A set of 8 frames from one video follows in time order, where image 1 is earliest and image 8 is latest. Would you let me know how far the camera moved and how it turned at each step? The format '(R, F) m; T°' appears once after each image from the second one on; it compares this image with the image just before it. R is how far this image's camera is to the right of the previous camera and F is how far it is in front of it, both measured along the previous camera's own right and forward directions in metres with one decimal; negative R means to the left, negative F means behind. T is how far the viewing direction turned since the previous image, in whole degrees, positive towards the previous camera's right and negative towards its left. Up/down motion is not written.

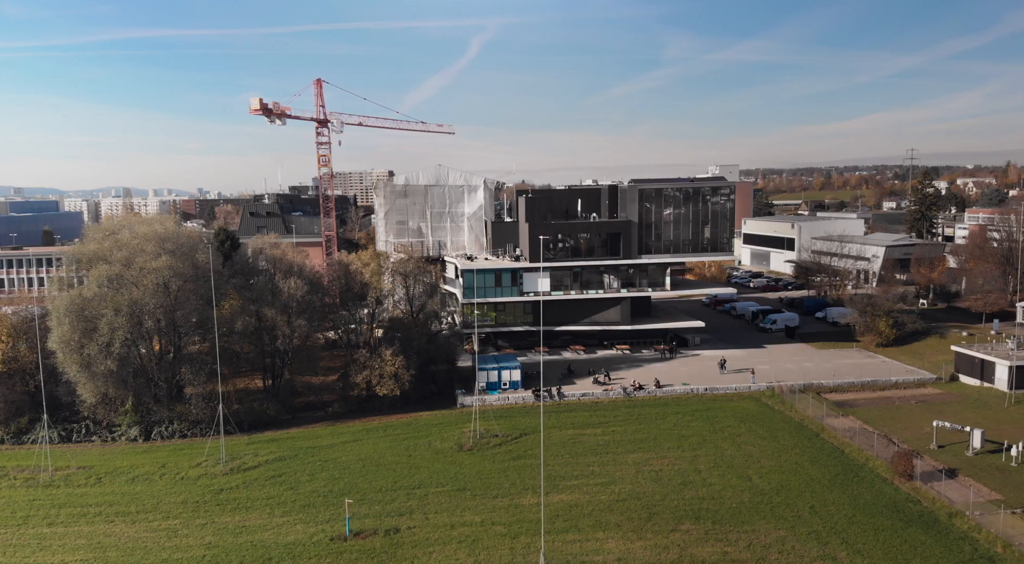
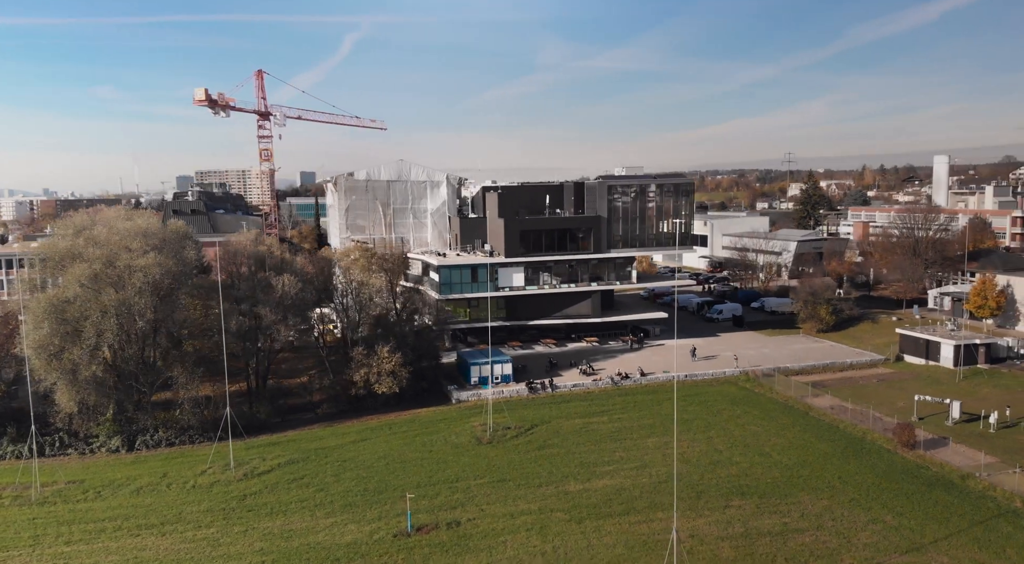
(-5.1, +0.3) m; +8°
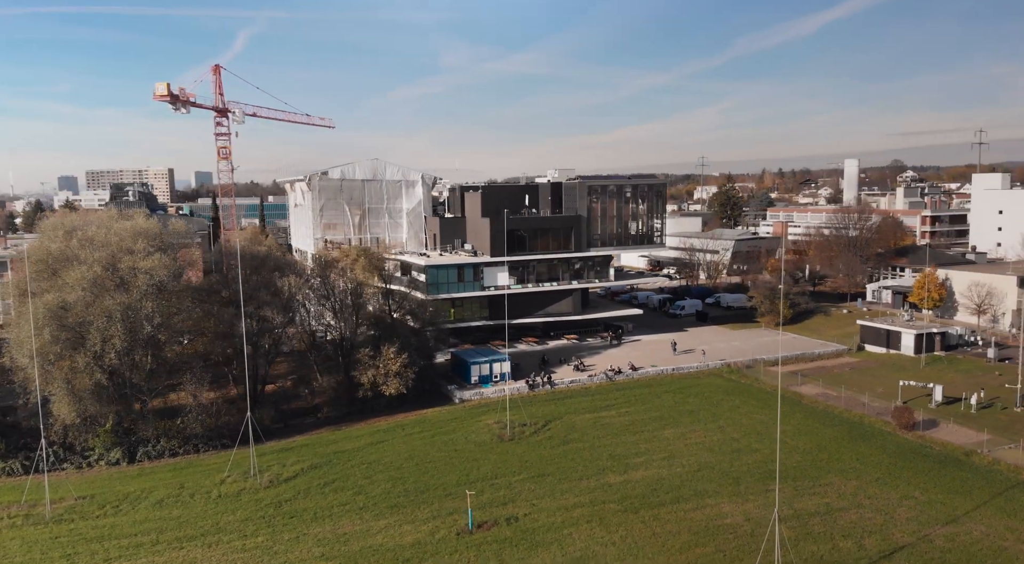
(-4.3, +0.1) m; +7°
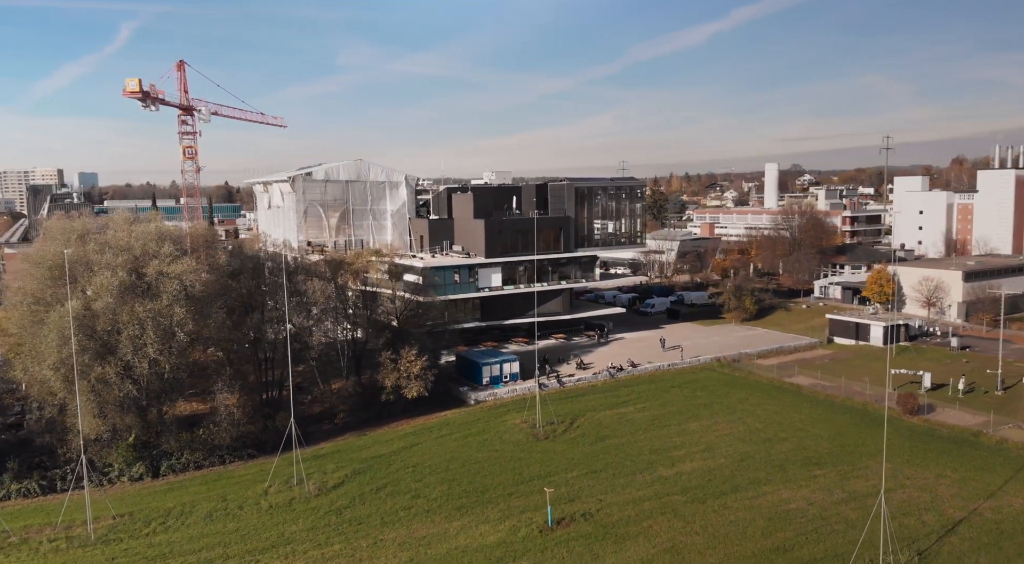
(-4.9, +0.1) m; +7°
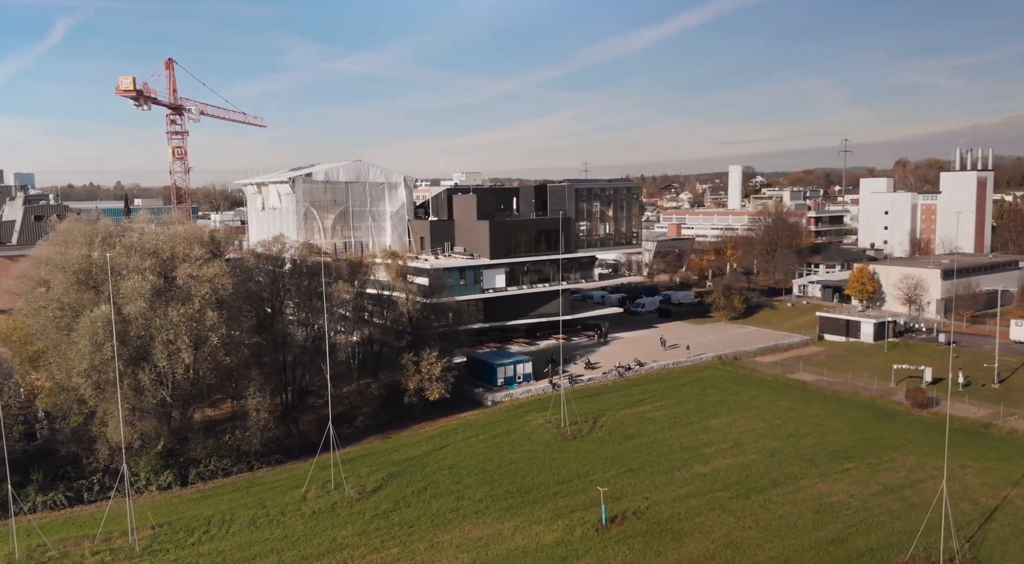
(-2.9, 0.0) m; +3°
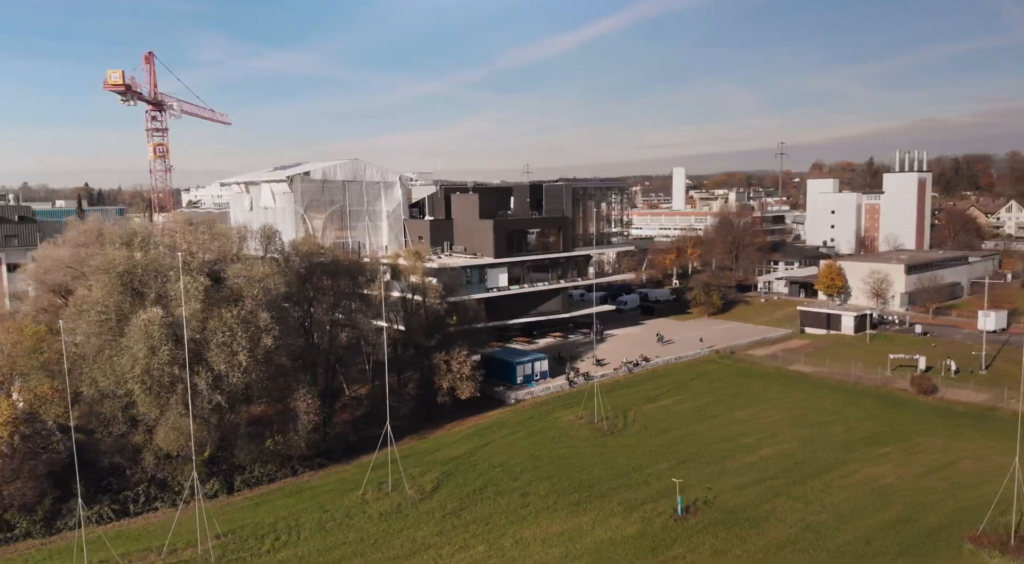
(-4.5, 0.0) m; +5°
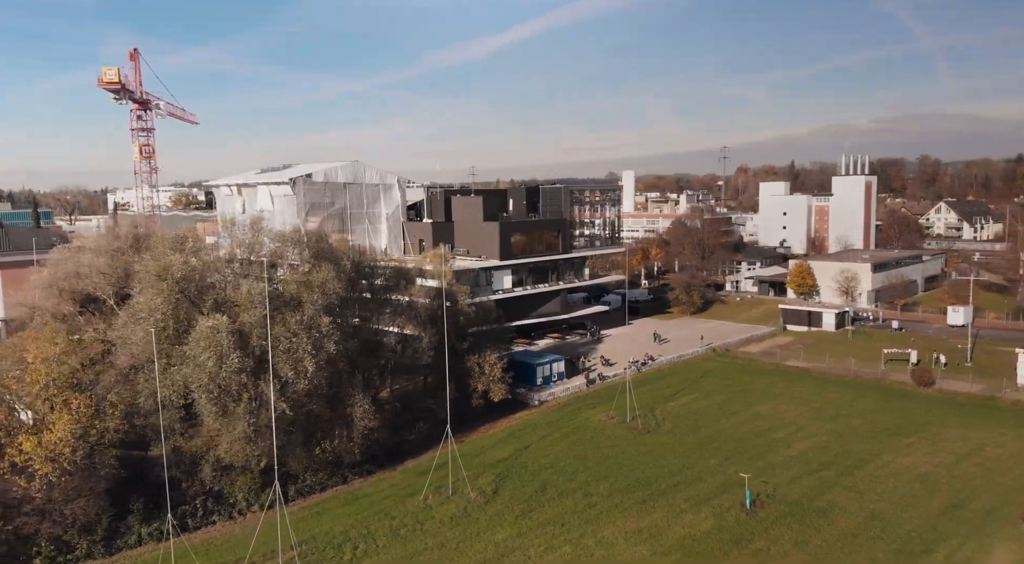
(-4.4, 0.0) m; +5°
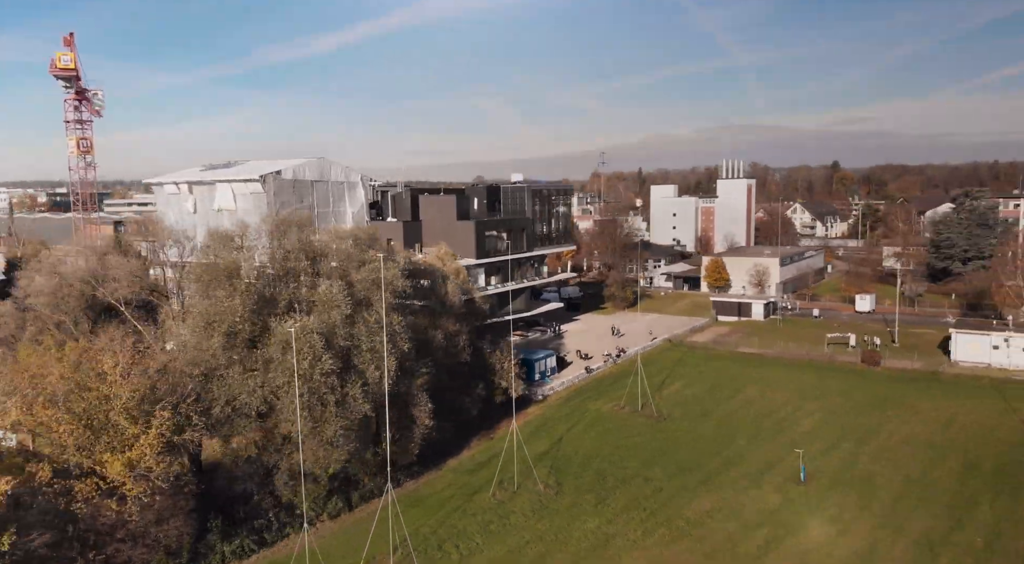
(-7.2, +0.2) m; +11°
